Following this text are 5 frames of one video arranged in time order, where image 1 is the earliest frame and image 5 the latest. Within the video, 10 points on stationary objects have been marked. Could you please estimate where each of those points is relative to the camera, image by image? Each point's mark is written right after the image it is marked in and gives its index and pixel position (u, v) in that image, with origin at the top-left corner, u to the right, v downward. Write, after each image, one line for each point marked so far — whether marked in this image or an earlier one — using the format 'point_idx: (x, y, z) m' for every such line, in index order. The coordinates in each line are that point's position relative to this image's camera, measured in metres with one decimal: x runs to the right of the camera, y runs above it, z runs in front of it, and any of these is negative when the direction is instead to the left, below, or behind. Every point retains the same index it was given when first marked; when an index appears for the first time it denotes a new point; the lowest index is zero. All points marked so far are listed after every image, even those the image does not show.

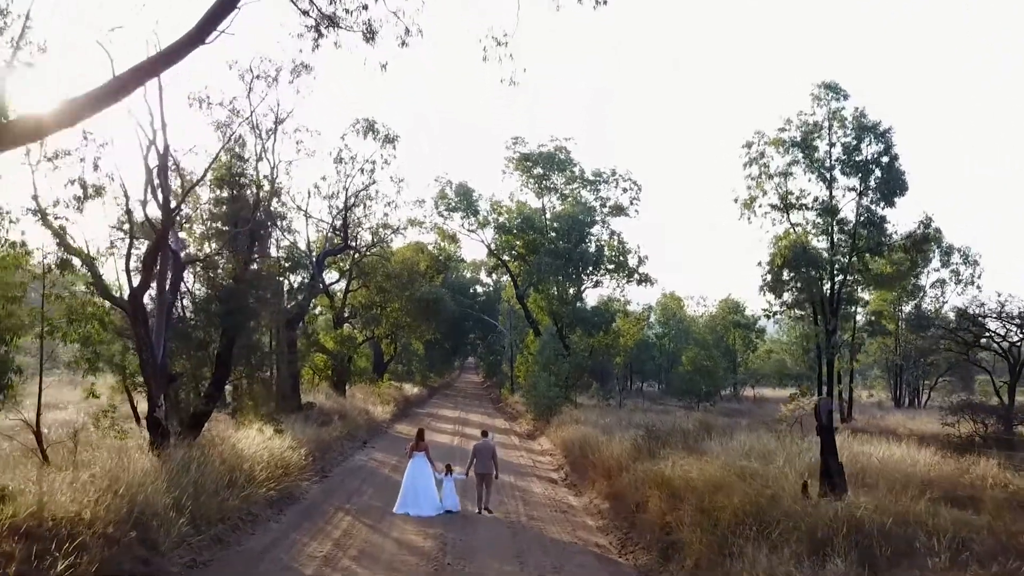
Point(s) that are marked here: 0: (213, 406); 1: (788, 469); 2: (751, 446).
0: (-6.6, -2.6, +16.6) m
1: (+4.9, -3.3, +13.4) m
2: (+5.5, -3.7, +17.5) m
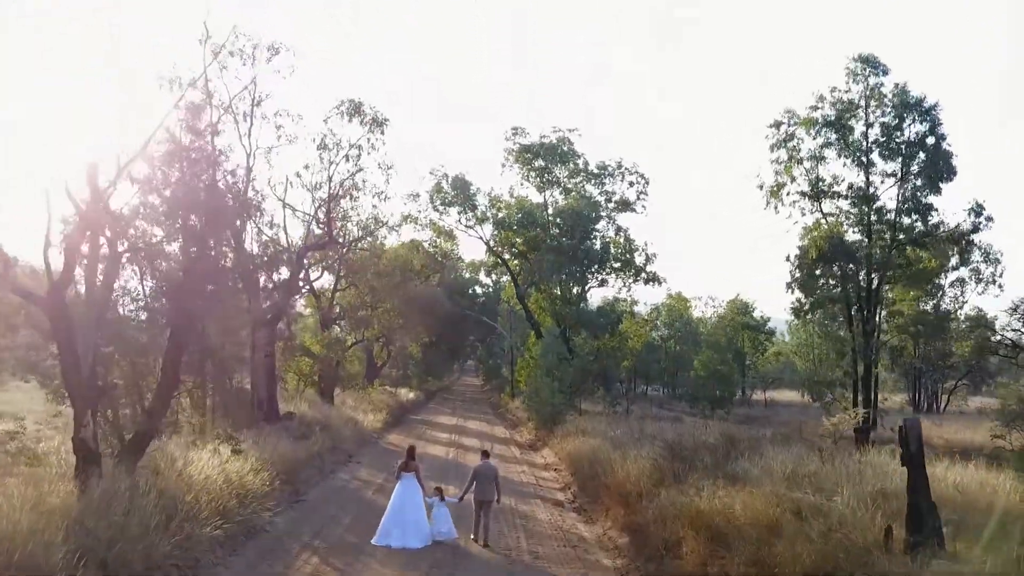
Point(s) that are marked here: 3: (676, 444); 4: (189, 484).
0: (-6.6, -2.5, +14.0) m
1: (+4.9, -3.1, +10.8) m
2: (+5.5, -3.6, +14.9) m
3: (+4.3, -4.2, +19.8) m
4: (-5.6, -3.4, +13.1) m
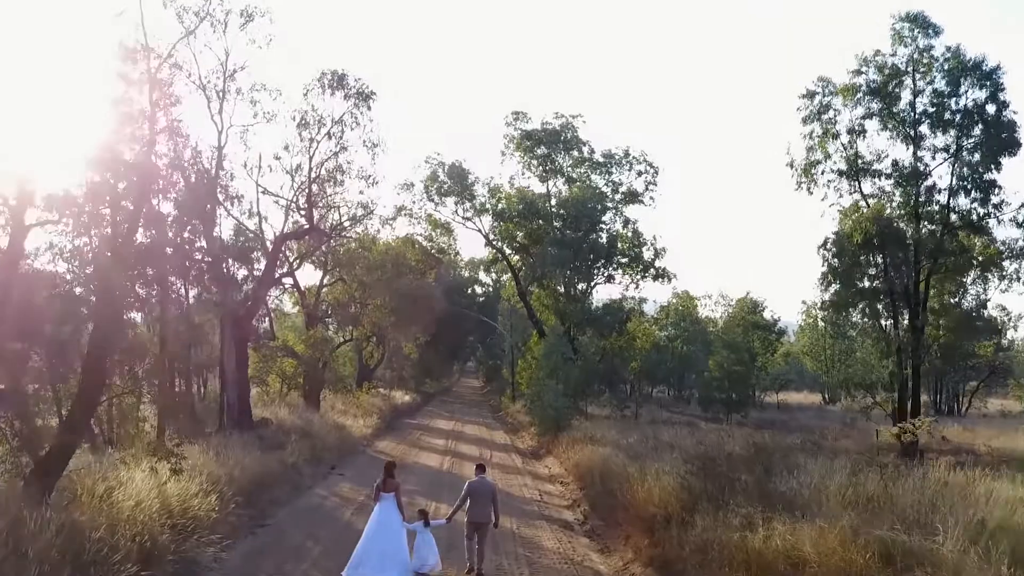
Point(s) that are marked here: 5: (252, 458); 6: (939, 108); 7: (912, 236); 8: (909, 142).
0: (-6.6, -2.3, +11.4) m
1: (+5.0, -2.9, +8.2) m
2: (+5.6, -3.4, +12.3) m
3: (+4.3, -3.9, +17.2) m
4: (-5.6, -3.1, +10.5) m
5: (-6.2, -4.0, +17.8) m
6: (+11.0, +4.7, +19.4) m
7: (+10.3, +1.3, +19.3) m
8: (+10.5, +3.9, +19.9) m
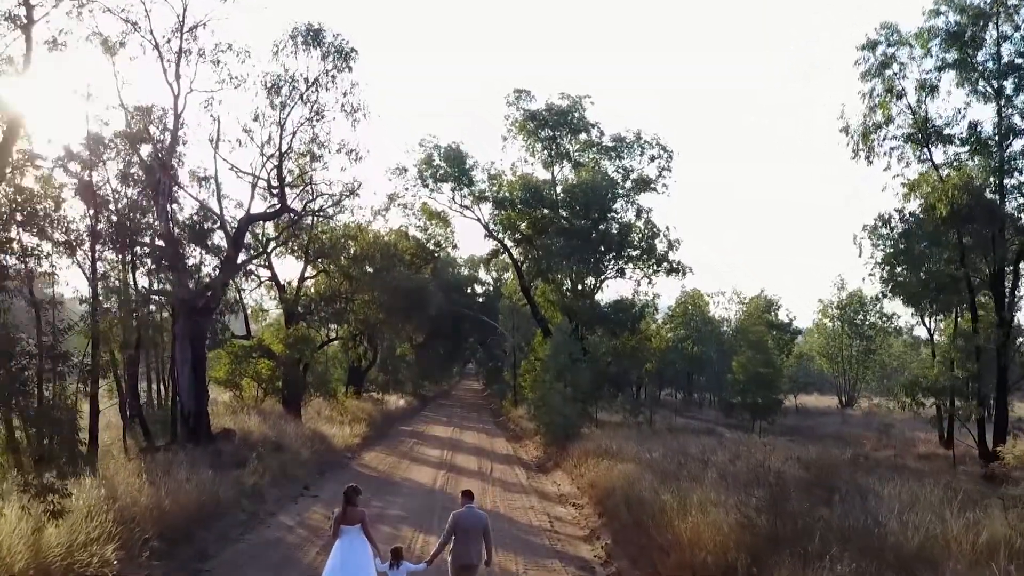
0: (-6.5, -2.0, +8.2) m
1: (+5.0, -2.5, +4.9) m
2: (+5.6, -3.0, +9.0) m
3: (+4.4, -3.6, +13.9) m
4: (-5.5, -2.8, +7.3) m
5: (-6.1, -3.7, +14.5) m
6: (+11.1, +5.0, +16.2) m
7: (+10.4, +1.6, +16.1) m
8: (+10.6, +4.2, +16.6) m
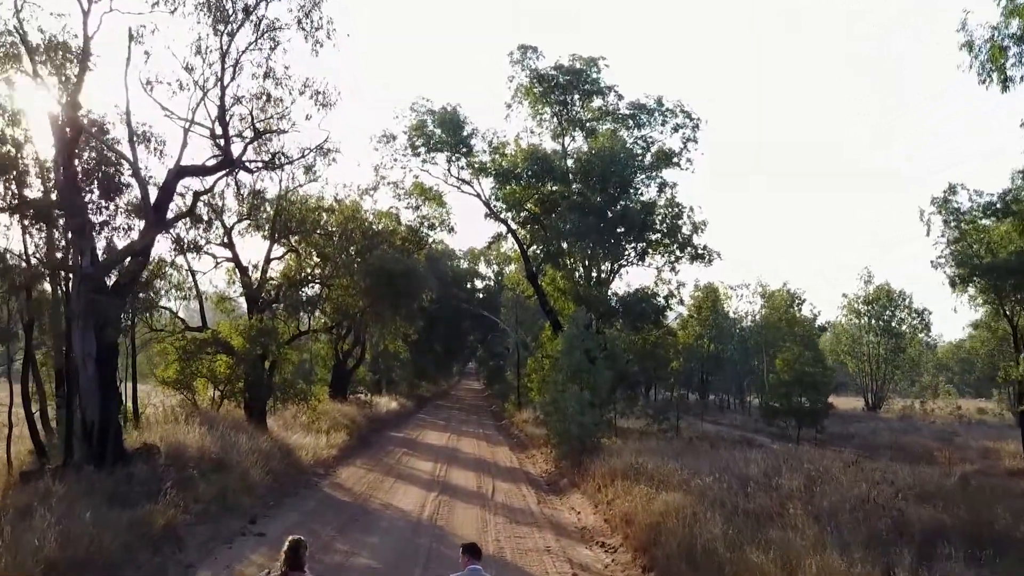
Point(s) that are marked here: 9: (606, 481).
0: (-6.3, -1.4, +3.6) m
1: (+5.2, -2.0, +0.3) m
2: (+5.8, -2.5, +4.5) m
3: (+4.6, -3.1, +9.3) m
4: (-5.4, -2.3, +2.7) m
5: (-5.9, -3.2, +9.9) m
6: (+11.3, +5.5, +11.6) m
7: (+10.6, +2.2, +11.5) m
8: (+10.8, +4.7, +12.0) m
9: (+2.2, -4.6, +17.8) m
